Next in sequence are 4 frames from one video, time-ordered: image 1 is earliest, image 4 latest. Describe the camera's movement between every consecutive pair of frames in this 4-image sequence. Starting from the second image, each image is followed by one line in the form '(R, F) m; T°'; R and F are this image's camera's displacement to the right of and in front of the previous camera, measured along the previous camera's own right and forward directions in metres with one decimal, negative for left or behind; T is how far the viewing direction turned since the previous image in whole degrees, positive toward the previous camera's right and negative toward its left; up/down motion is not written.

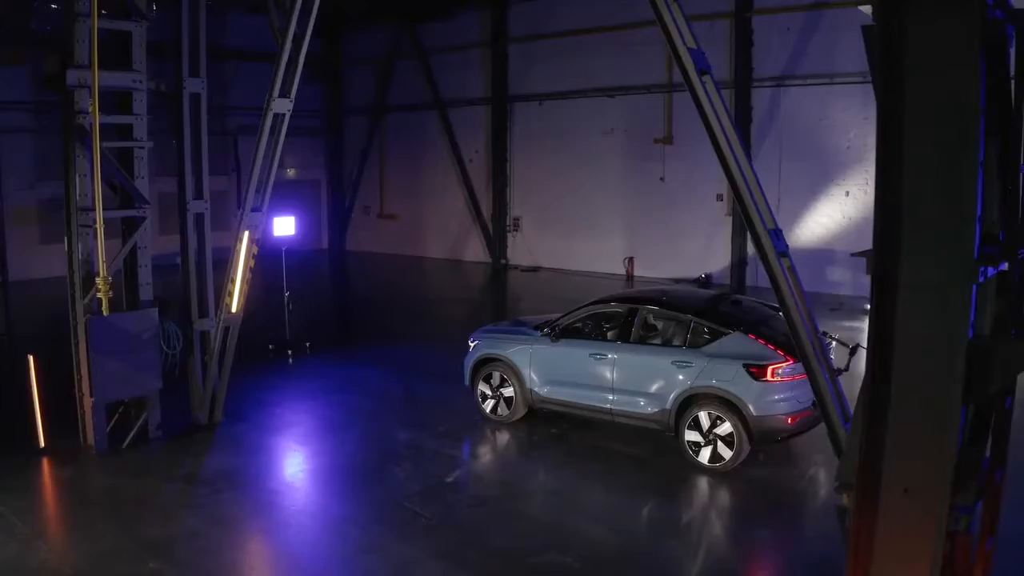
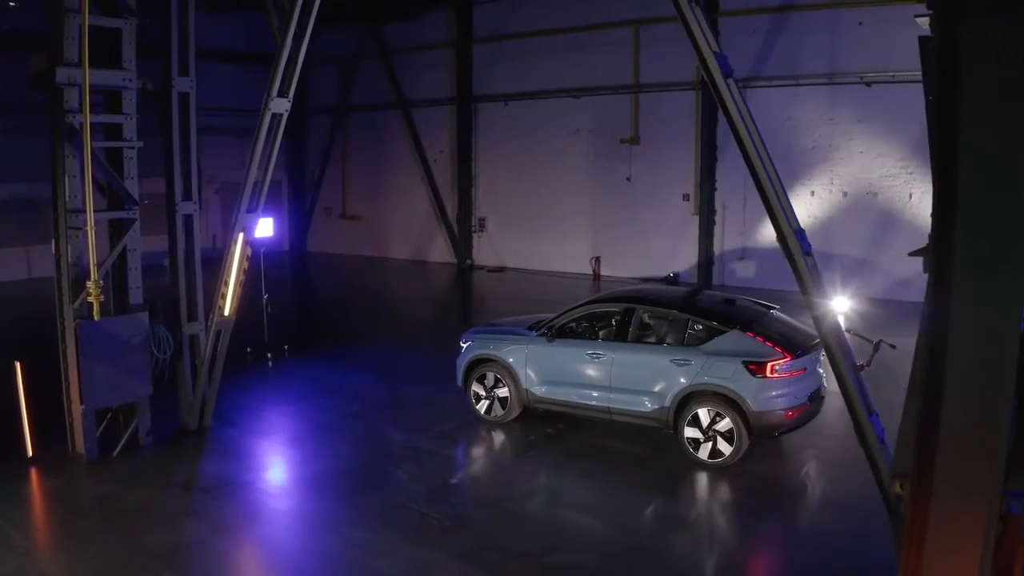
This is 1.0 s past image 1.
(-0.5, 0.0) m; +3°
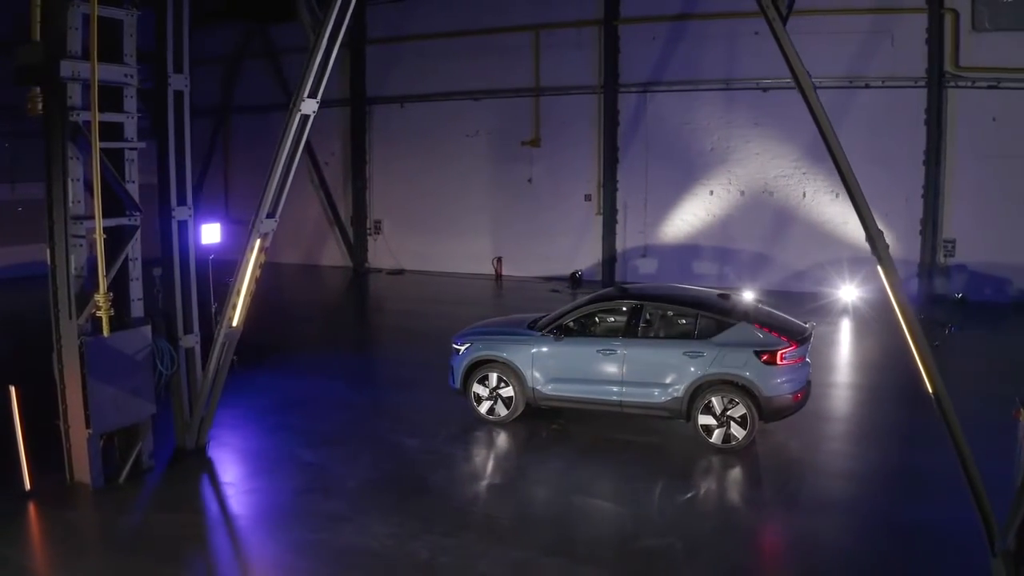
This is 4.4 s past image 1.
(-1.9, +0.1) m; +11°
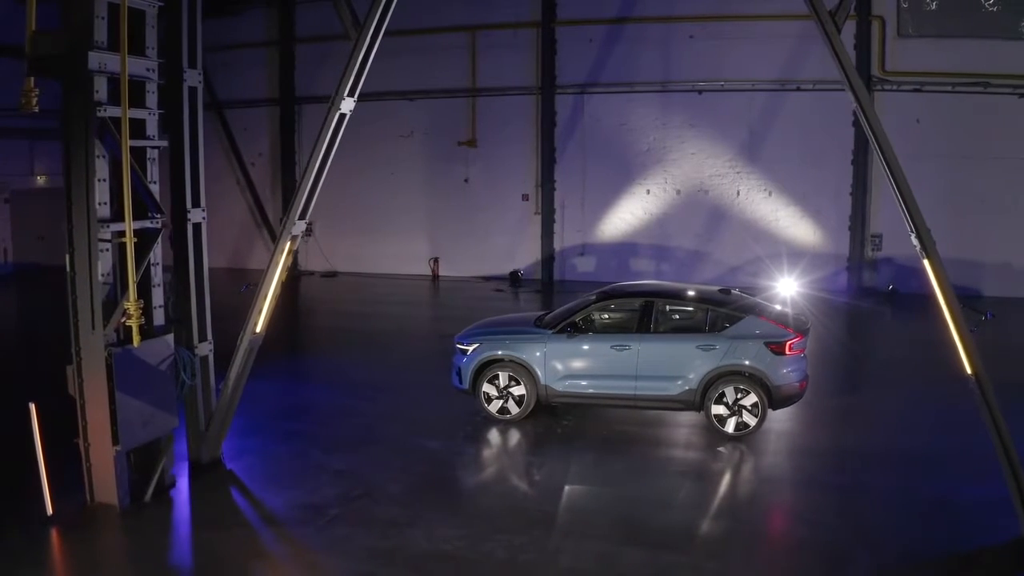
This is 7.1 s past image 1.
(-1.4, +0.1) m; +8°
